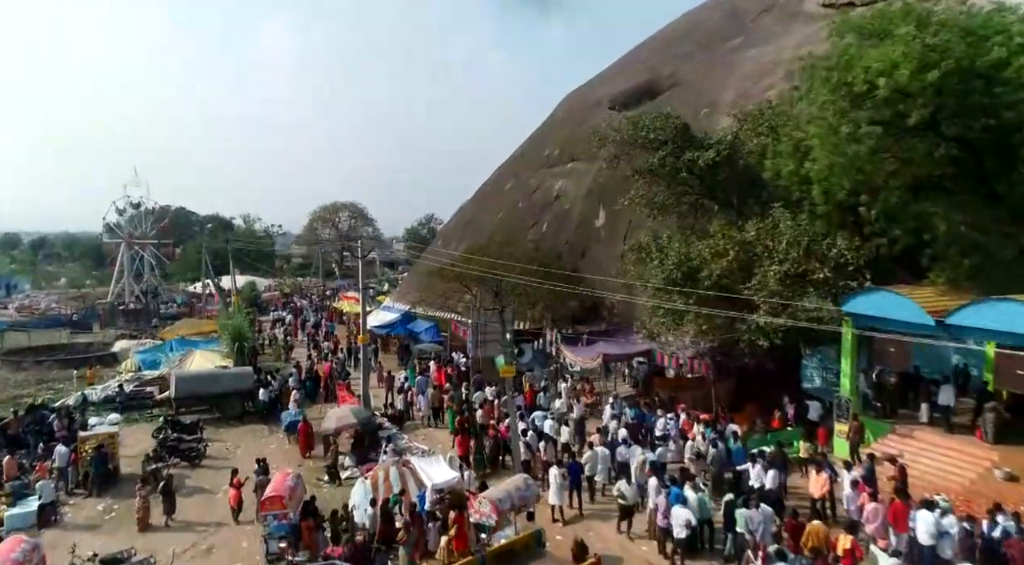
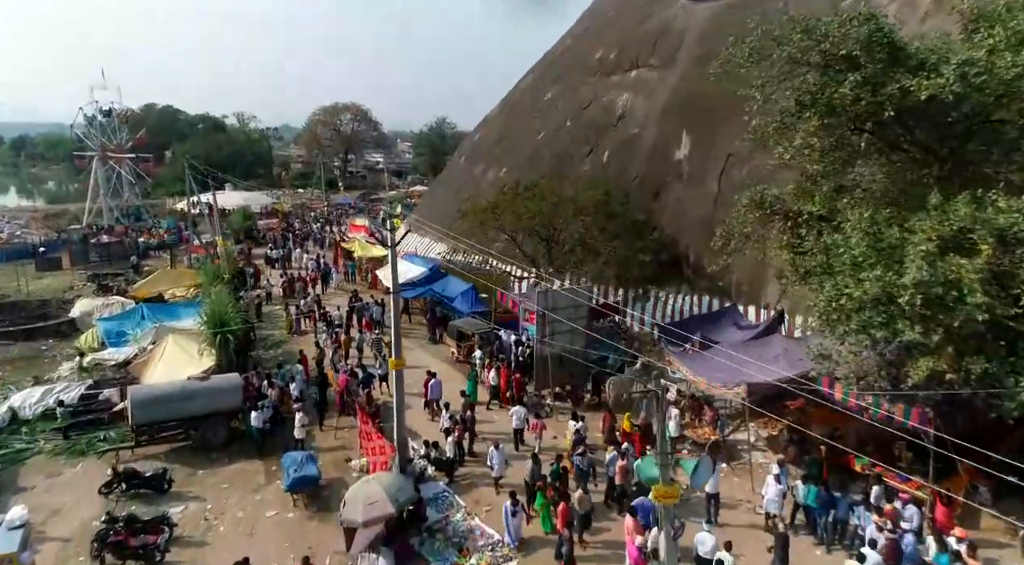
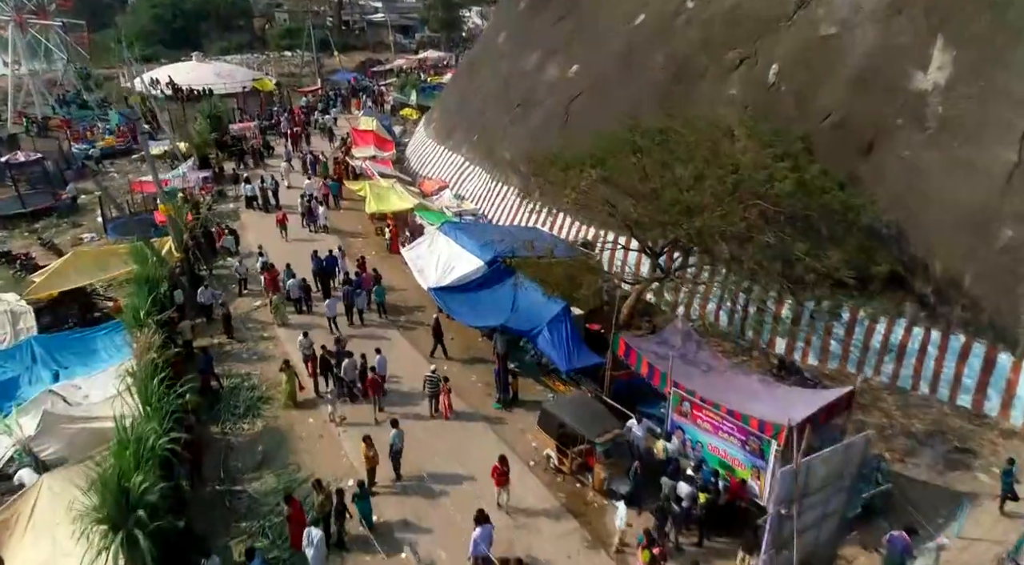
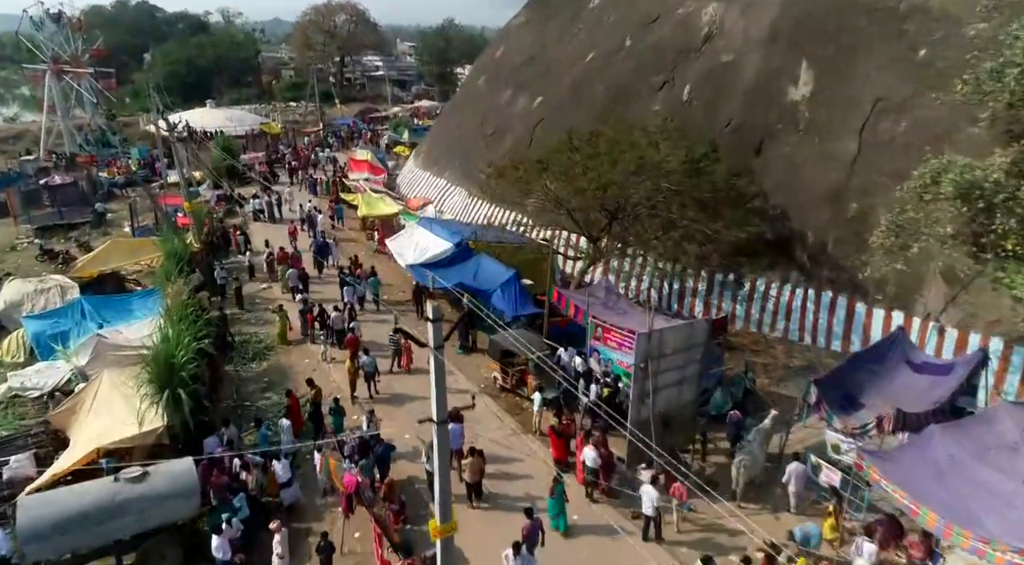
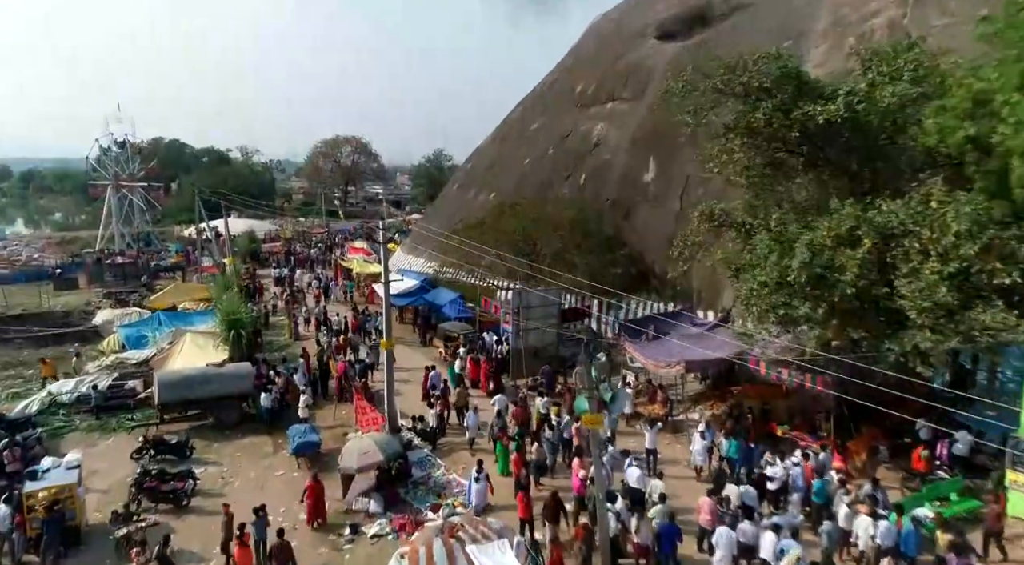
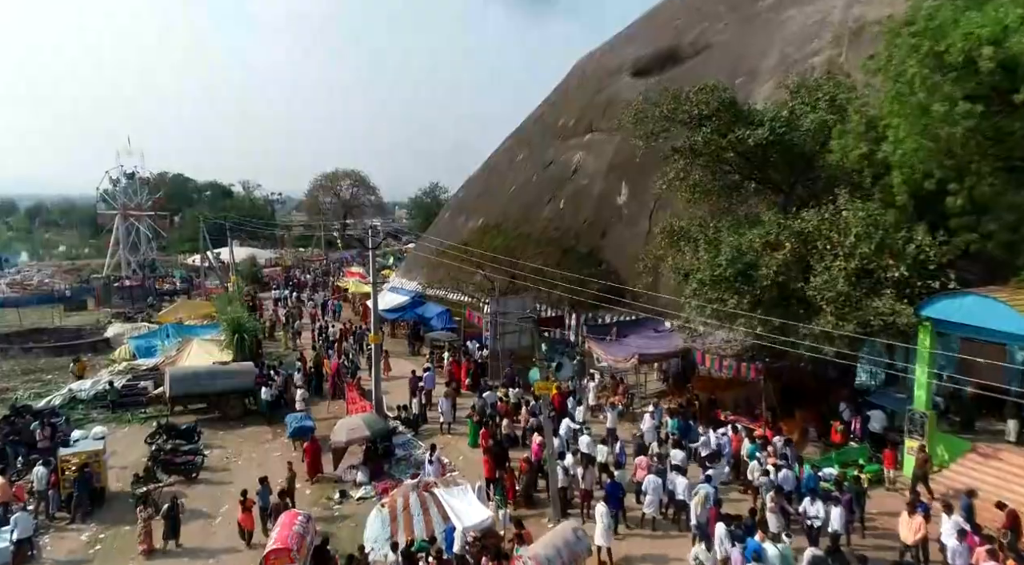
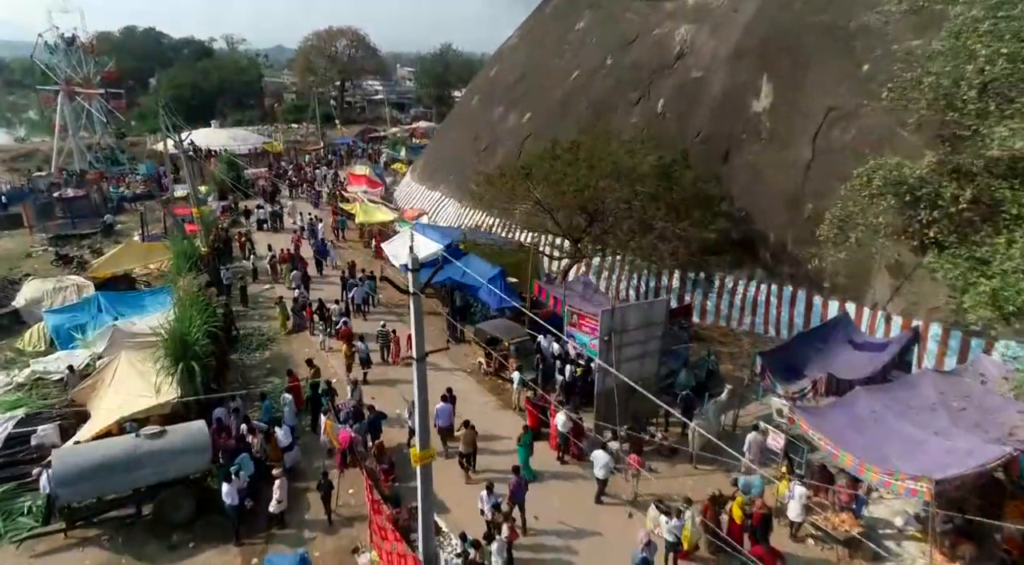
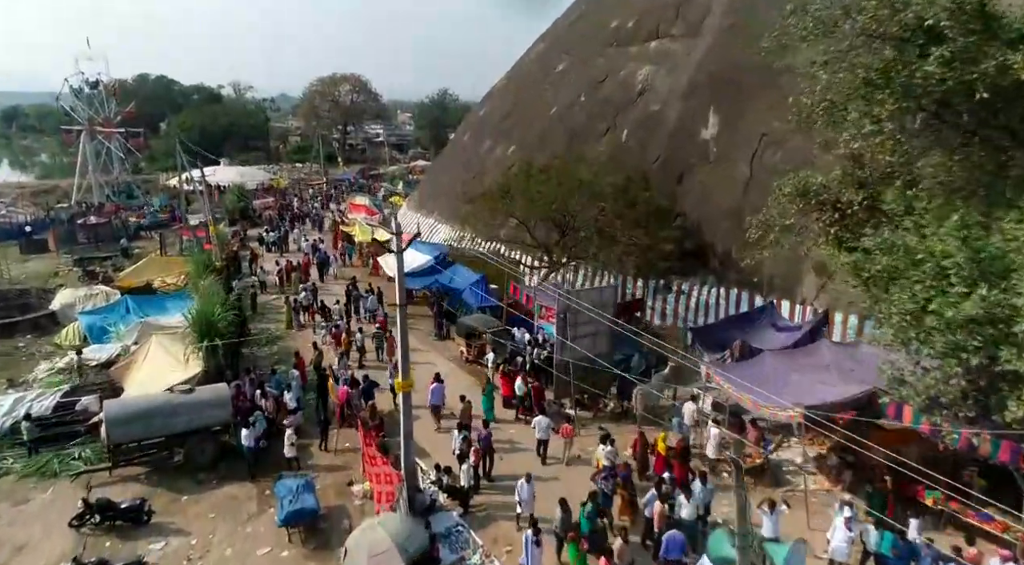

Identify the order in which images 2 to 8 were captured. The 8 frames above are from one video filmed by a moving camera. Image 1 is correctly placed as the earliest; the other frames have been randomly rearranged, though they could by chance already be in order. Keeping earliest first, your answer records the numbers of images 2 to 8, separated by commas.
6, 5, 2, 8, 7, 4, 3
